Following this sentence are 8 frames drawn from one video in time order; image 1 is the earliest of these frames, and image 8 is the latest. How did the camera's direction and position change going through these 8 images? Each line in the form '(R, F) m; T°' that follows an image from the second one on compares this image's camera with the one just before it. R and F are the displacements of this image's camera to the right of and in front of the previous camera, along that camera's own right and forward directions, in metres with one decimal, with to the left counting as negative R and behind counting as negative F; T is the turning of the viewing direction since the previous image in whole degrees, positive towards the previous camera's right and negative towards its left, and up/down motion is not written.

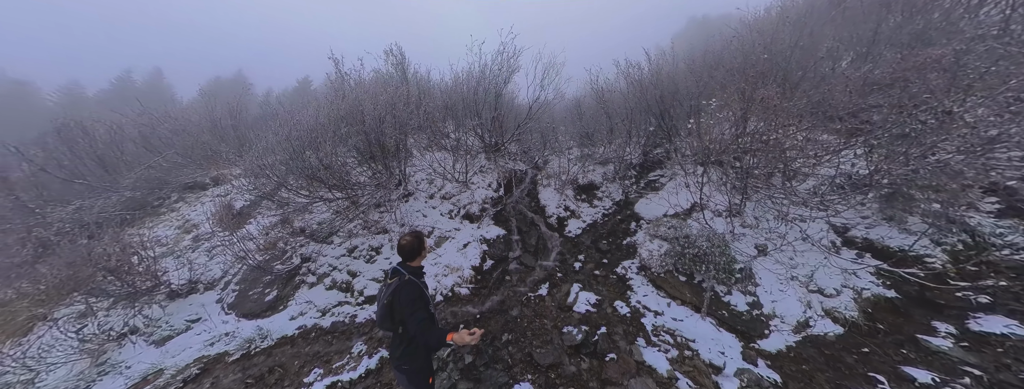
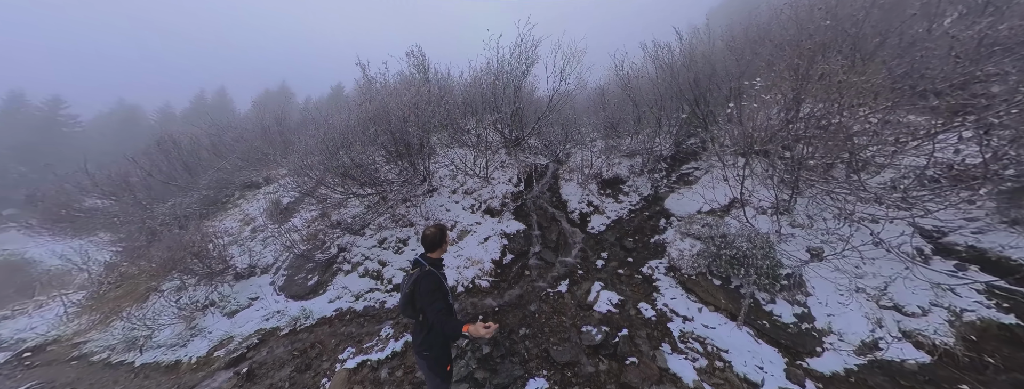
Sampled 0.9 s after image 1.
(+0.5, 0.0) m; -9°
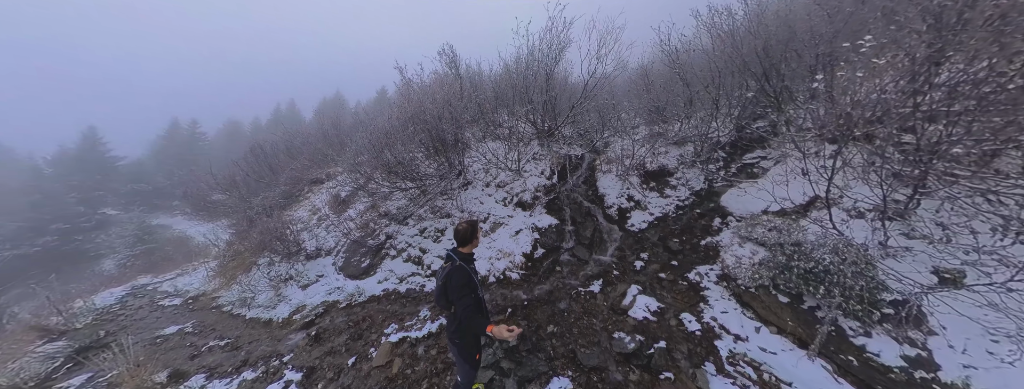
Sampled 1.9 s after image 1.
(+0.7, +0.2) m; -13°
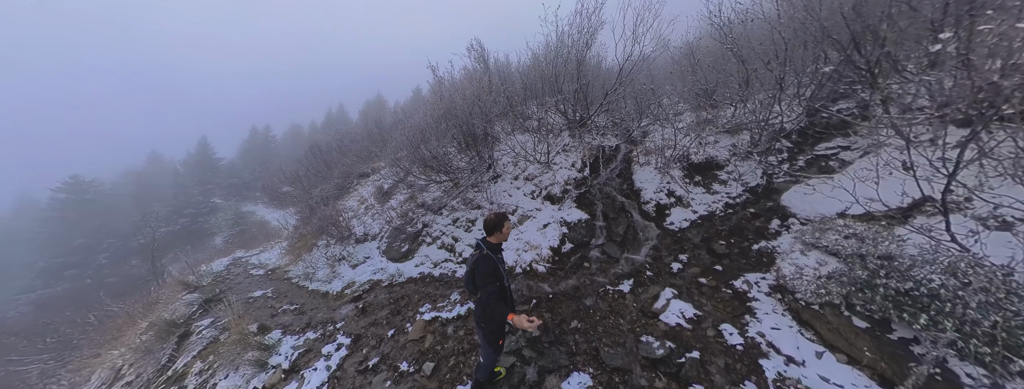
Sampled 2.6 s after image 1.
(+0.6, +0.1) m; -11°
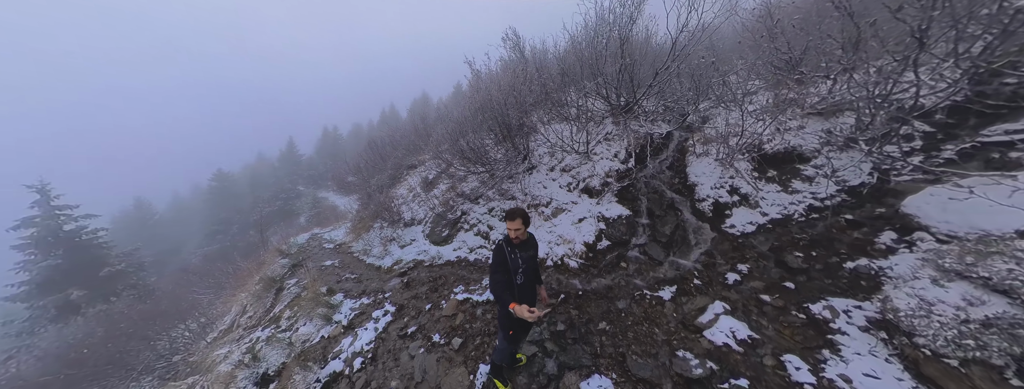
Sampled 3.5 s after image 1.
(+0.7, +0.2) m; -13°
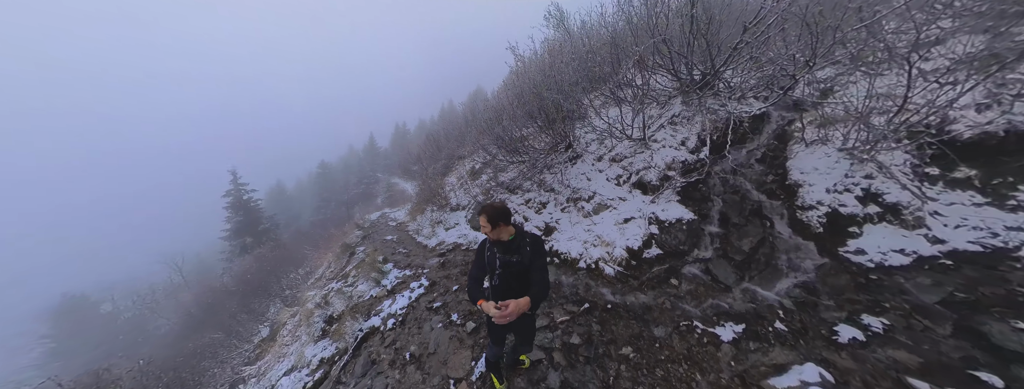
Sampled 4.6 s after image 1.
(+1.2, +0.6) m; -20°
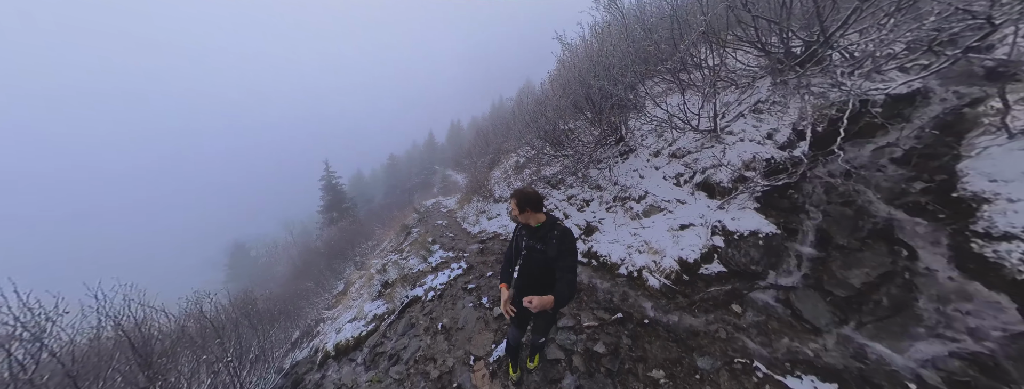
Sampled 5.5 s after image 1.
(+0.7, +0.2) m; -16°
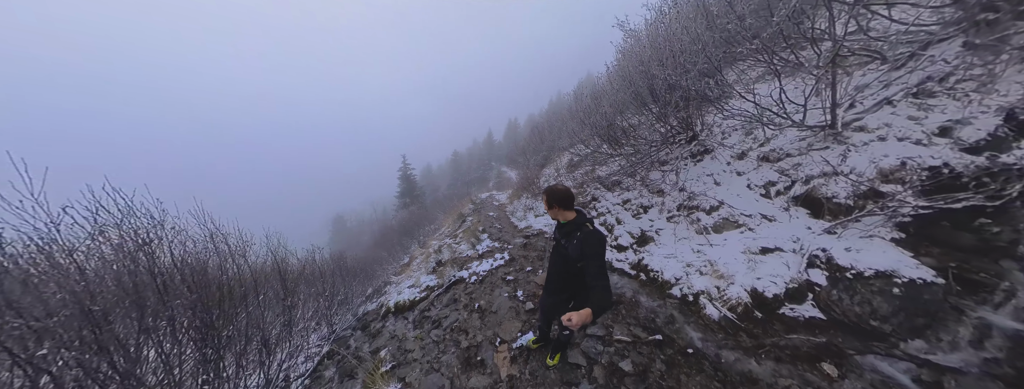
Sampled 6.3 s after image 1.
(+0.9, +0.1) m; -20°
